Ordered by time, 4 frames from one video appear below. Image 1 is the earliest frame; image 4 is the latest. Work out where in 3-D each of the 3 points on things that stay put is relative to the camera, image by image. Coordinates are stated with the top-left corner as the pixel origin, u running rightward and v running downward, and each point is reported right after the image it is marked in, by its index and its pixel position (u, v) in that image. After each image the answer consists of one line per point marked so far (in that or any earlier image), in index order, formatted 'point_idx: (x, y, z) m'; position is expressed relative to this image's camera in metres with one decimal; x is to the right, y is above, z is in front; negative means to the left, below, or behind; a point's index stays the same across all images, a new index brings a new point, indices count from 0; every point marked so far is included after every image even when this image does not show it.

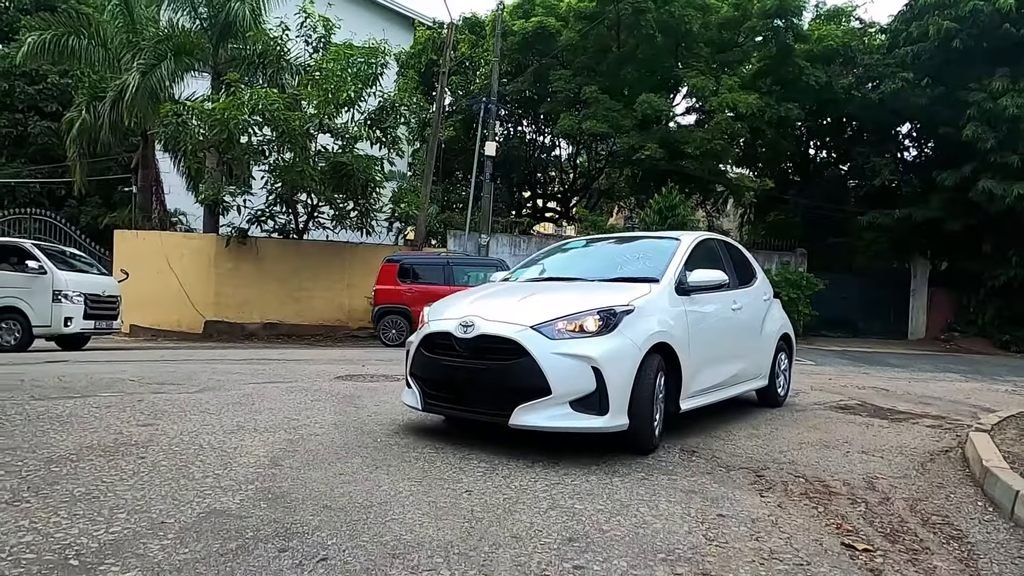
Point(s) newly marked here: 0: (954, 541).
0: (+2.5, -1.4, +3.8) m
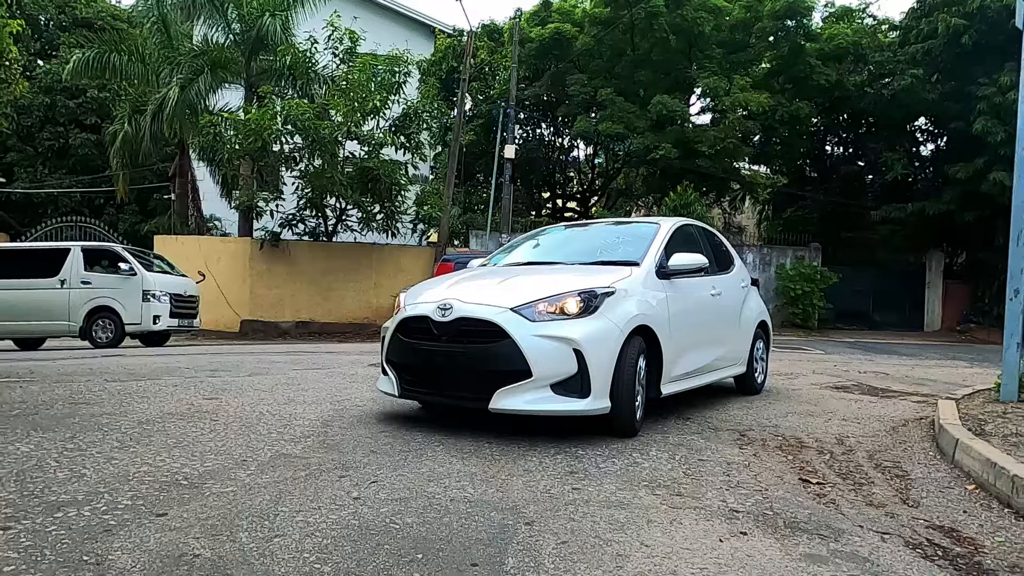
0: (+2.6, -1.3, +4.5) m
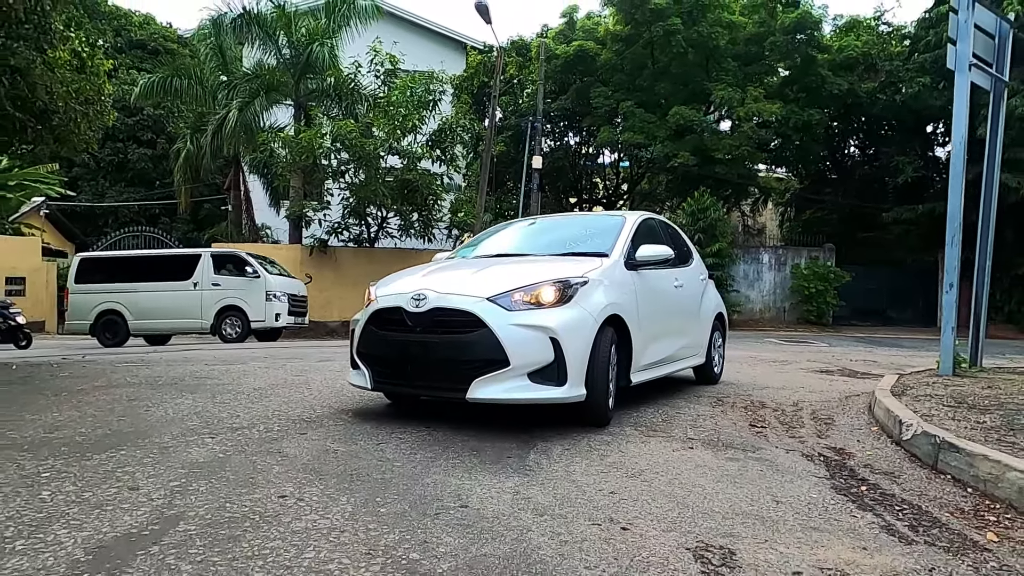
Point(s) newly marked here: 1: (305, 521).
0: (+2.8, -1.2, +6.0) m
1: (-1.0, -1.1, +3.1) m
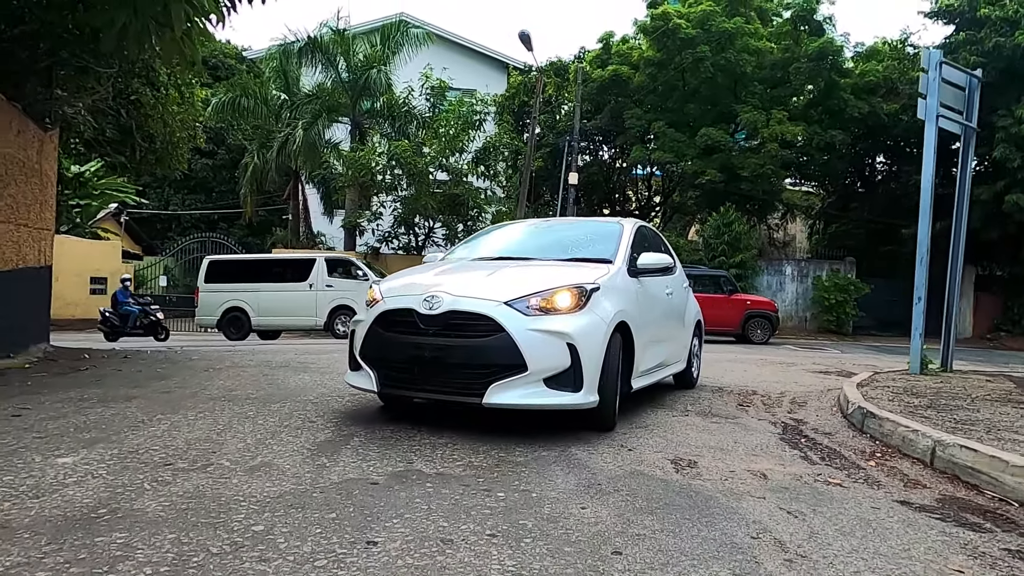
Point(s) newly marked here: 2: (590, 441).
0: (+3.3, -1.3, +7.7) m
1: (-0.6, -1.1, +5.0) m
2: (+0.6, -1.2, +5.3) m
